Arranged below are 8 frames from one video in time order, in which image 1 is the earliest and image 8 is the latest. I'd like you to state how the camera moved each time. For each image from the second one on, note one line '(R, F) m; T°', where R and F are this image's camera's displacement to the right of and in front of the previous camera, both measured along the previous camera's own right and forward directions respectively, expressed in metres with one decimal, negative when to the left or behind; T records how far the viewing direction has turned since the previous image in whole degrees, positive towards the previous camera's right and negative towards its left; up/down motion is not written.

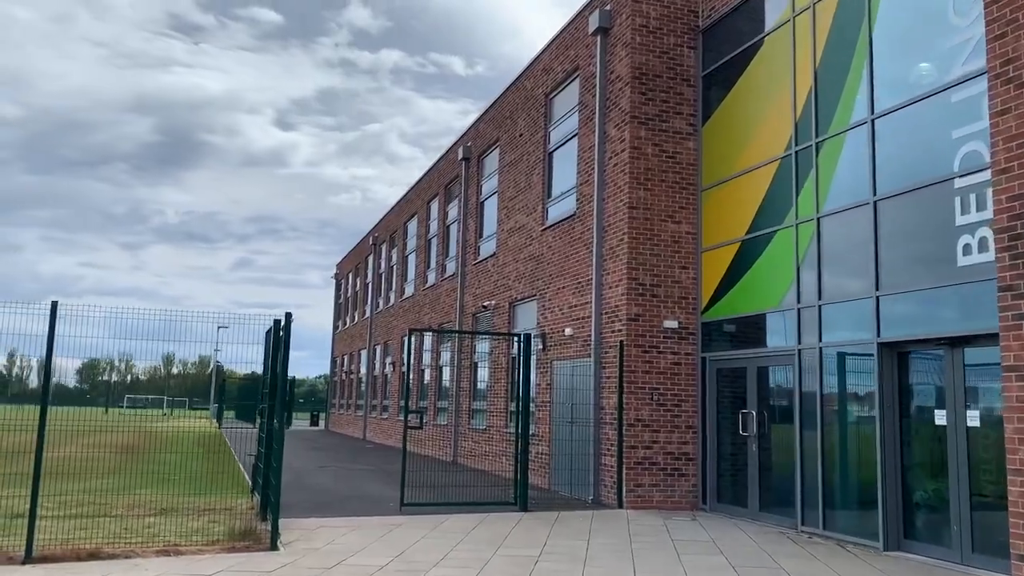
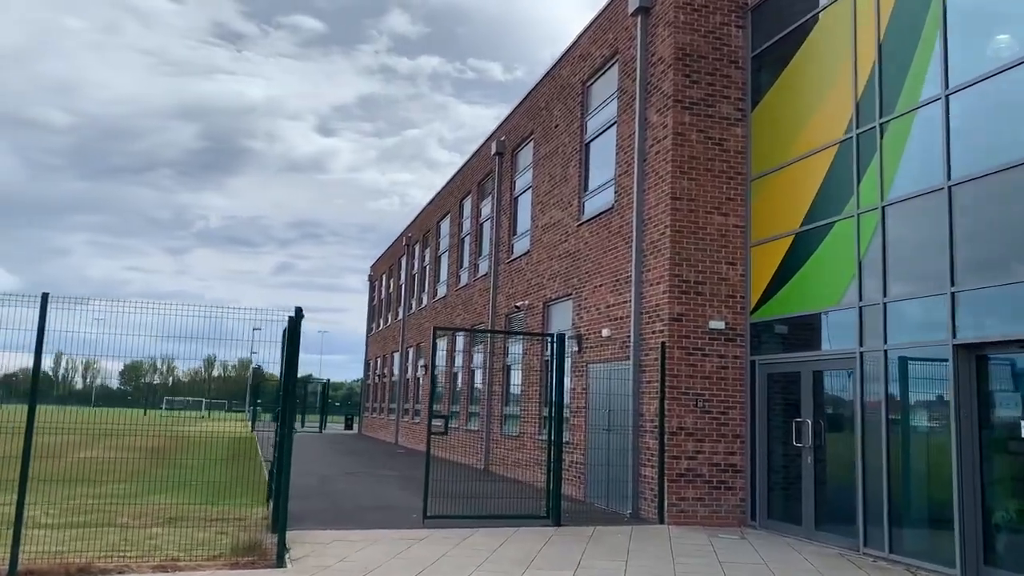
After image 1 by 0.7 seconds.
(+0.1, +0.9) m; -2°
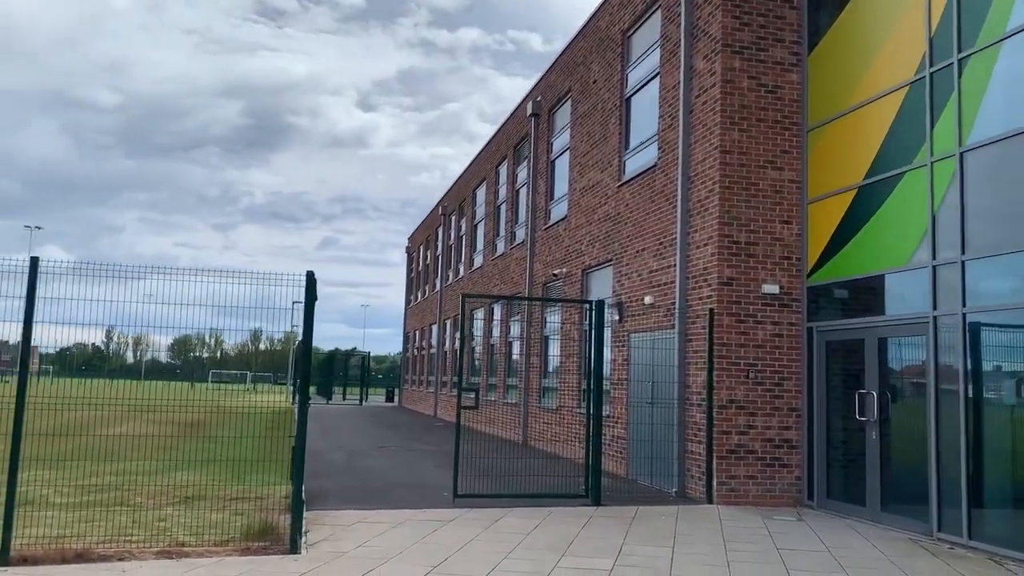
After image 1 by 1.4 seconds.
(+0.1, +0.8) m; -3°
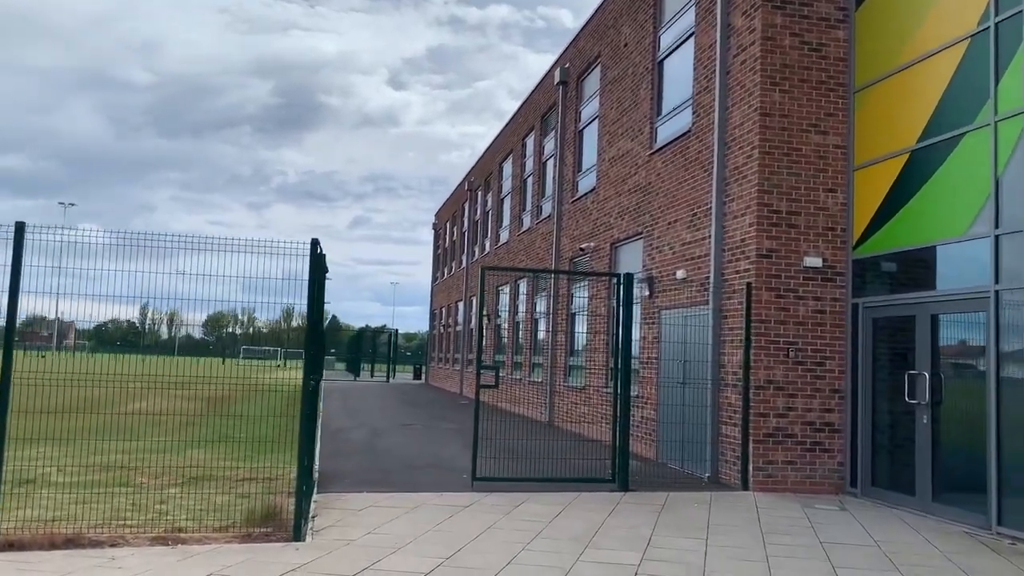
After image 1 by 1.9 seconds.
(+0.1, +0.6) m; -2°
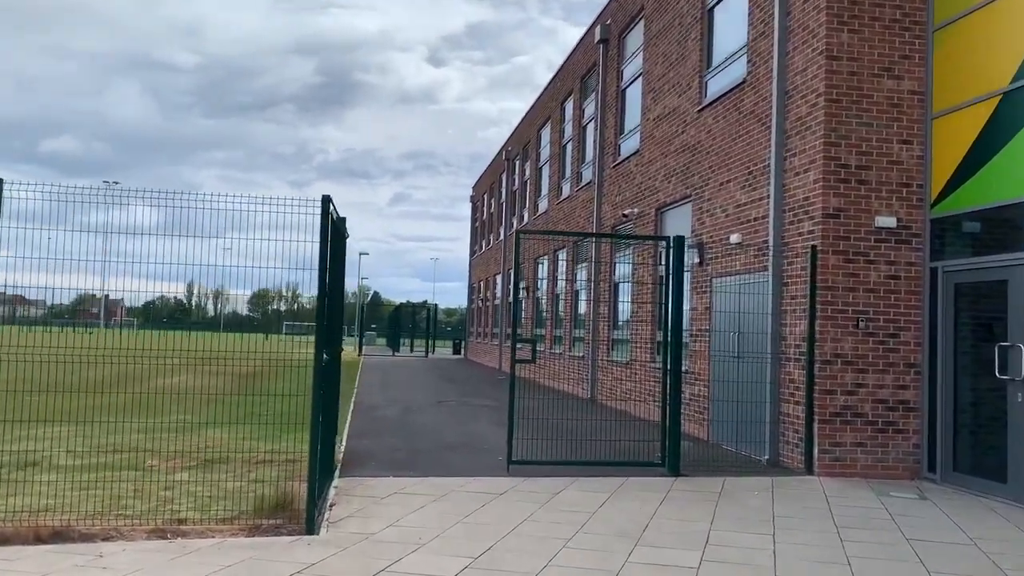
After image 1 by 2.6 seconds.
(0.0, +0.9) m; -3°
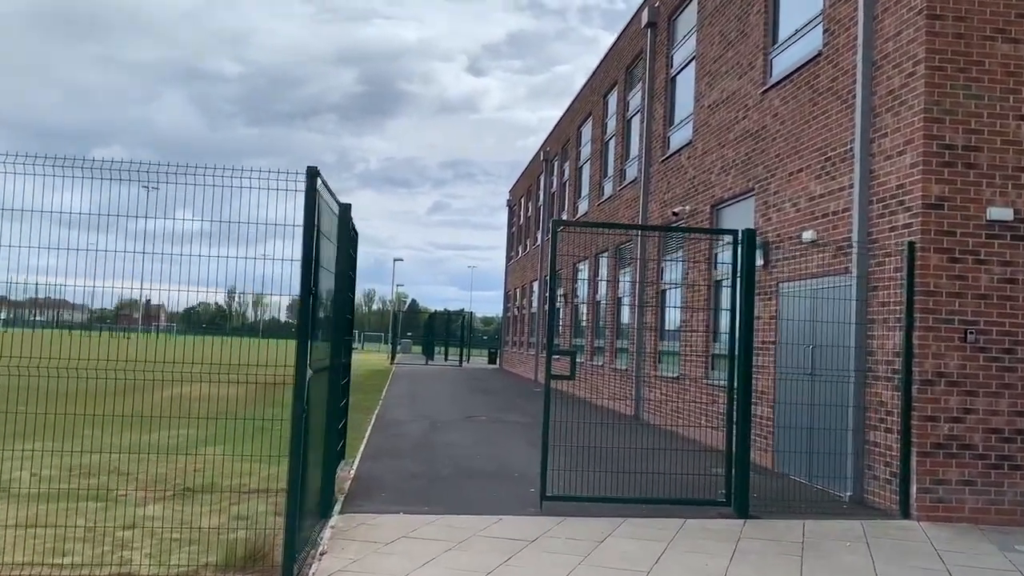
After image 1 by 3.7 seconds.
(0.0, +1.4) m; -3°
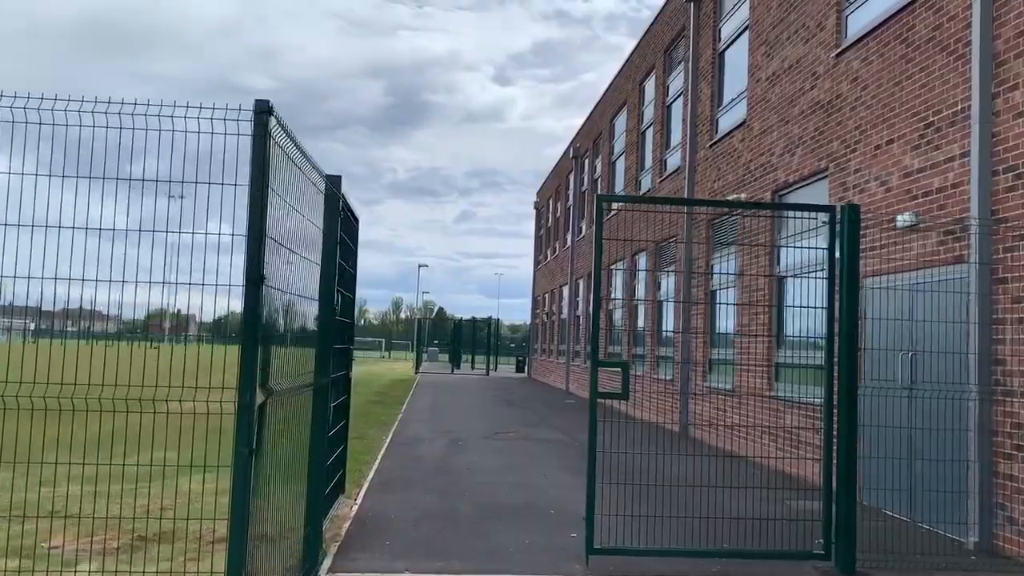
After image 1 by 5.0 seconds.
(-0.1, +1.6) m; -2°
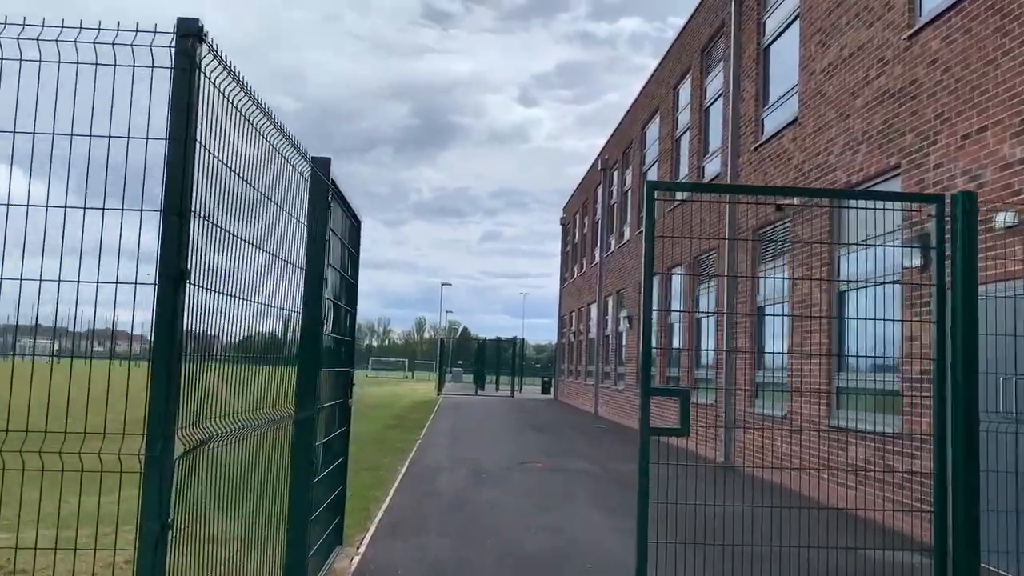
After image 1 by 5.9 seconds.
(0.0, +1.1) m; -2°
